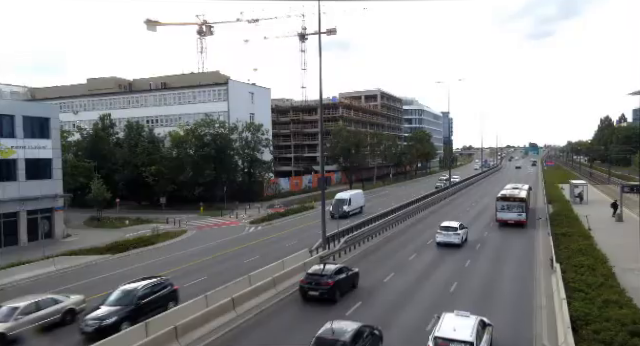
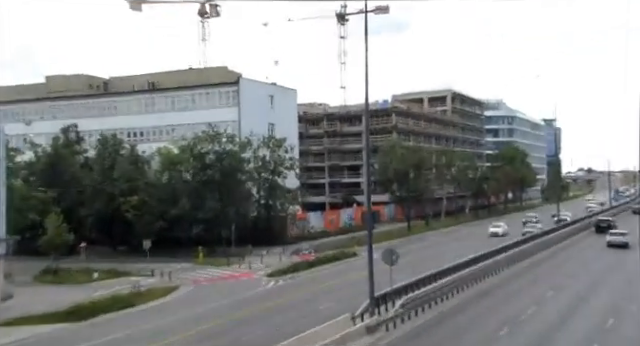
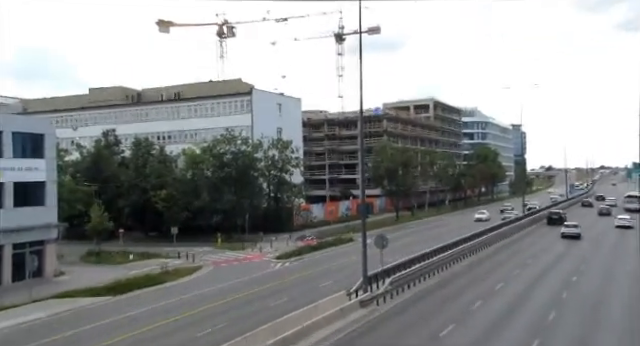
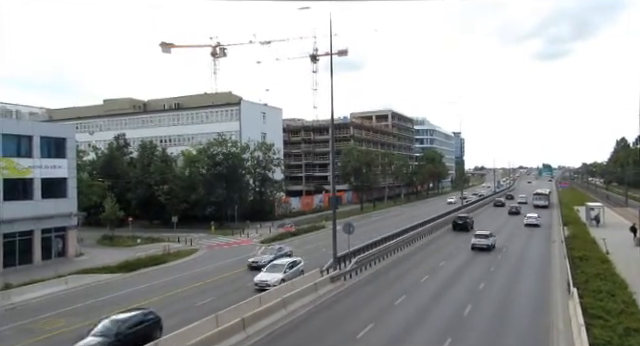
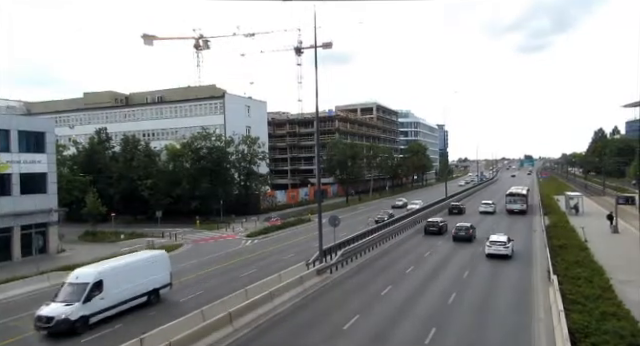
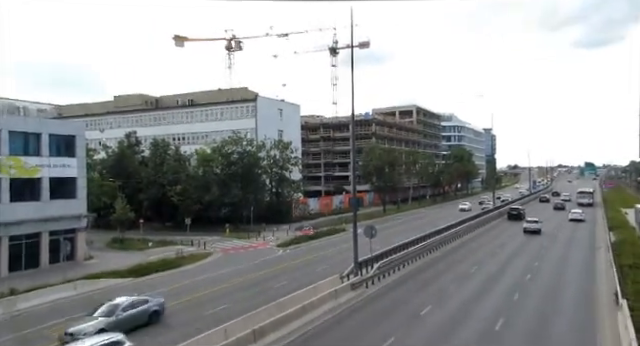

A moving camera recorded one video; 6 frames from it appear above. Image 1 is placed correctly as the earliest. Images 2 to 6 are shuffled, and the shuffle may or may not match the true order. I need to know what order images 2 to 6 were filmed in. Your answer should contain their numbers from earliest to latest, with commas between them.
5, 4, 6, 3, 2
